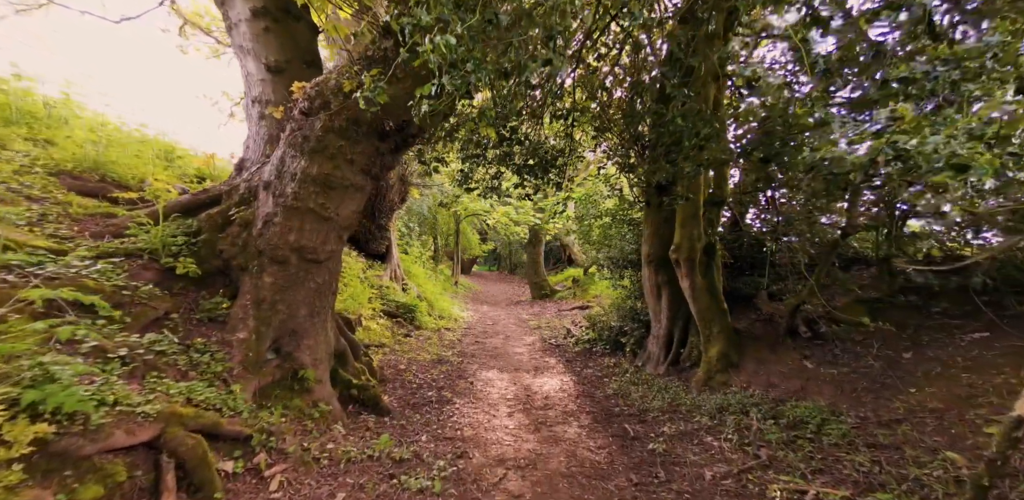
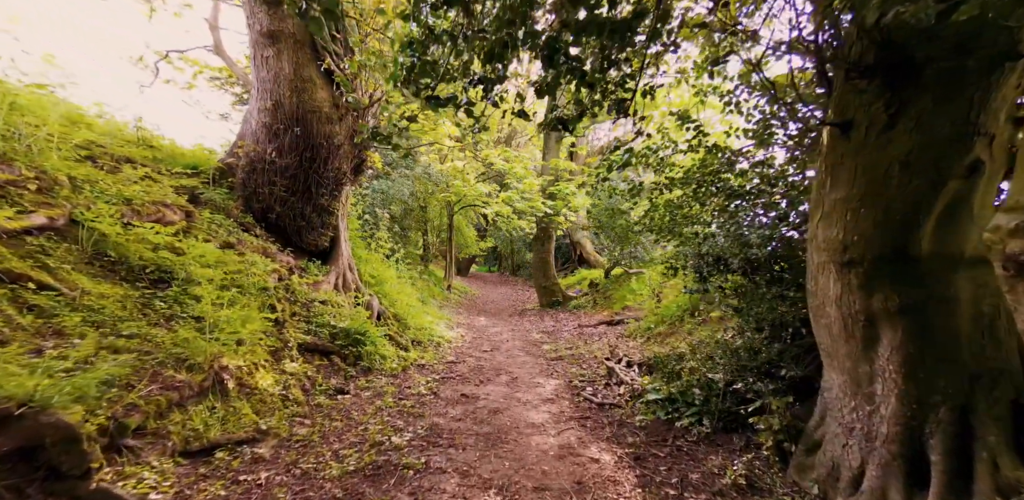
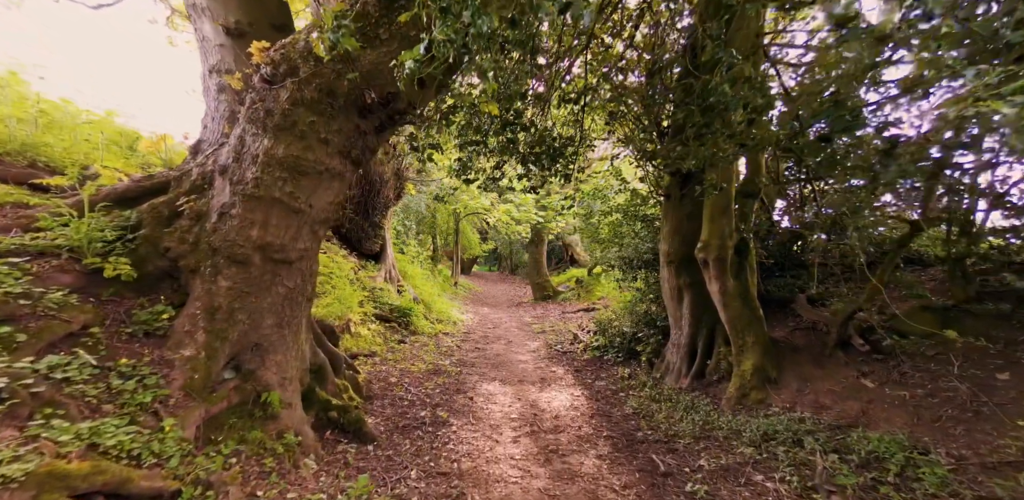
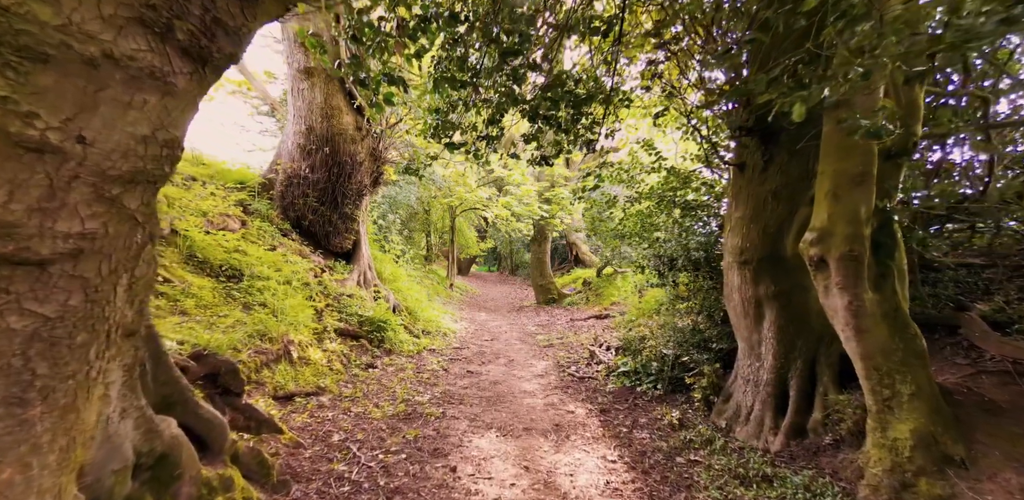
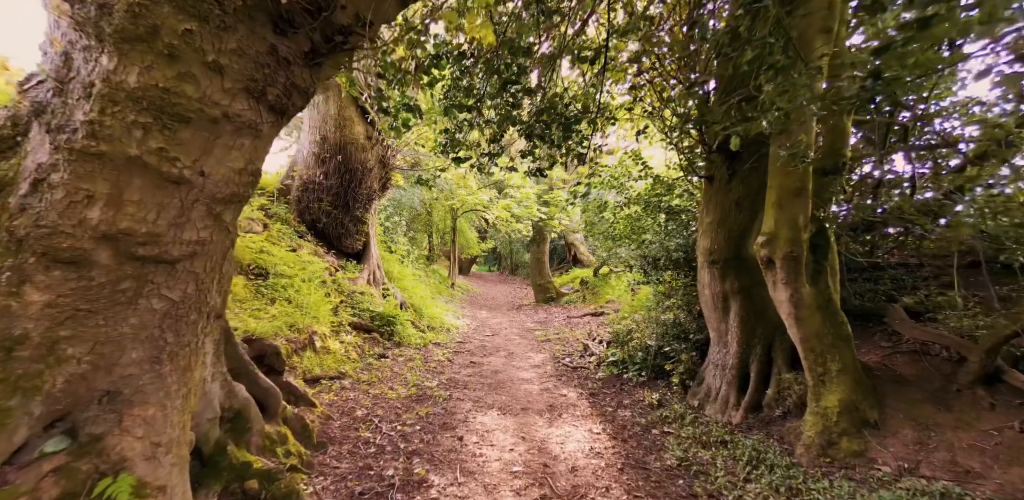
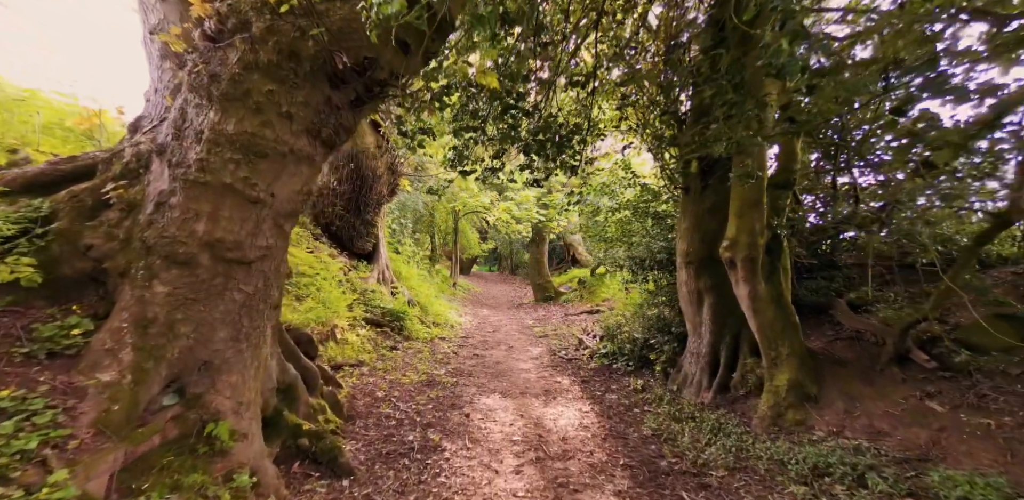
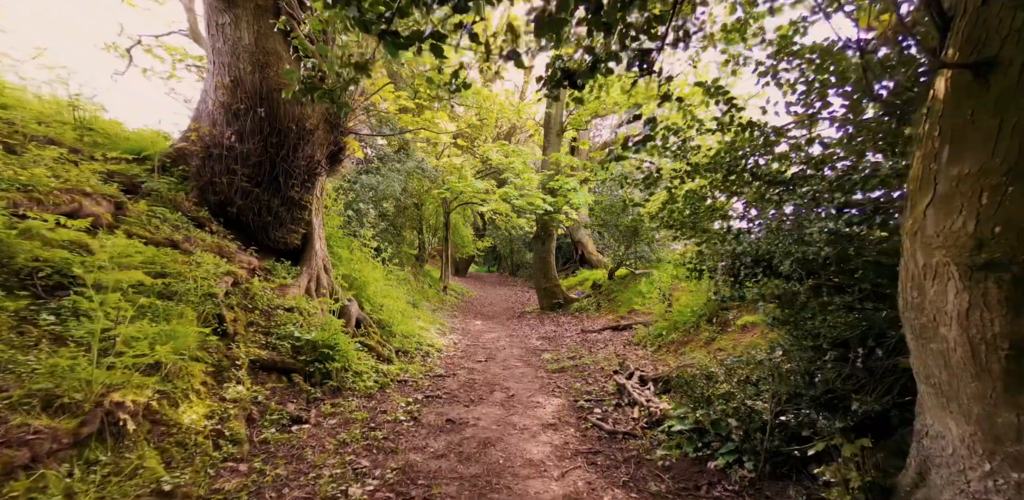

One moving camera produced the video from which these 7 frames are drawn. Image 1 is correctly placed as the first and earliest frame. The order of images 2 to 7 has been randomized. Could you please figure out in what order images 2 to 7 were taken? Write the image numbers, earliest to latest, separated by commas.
3, 6, 5, 4, 2, 7
